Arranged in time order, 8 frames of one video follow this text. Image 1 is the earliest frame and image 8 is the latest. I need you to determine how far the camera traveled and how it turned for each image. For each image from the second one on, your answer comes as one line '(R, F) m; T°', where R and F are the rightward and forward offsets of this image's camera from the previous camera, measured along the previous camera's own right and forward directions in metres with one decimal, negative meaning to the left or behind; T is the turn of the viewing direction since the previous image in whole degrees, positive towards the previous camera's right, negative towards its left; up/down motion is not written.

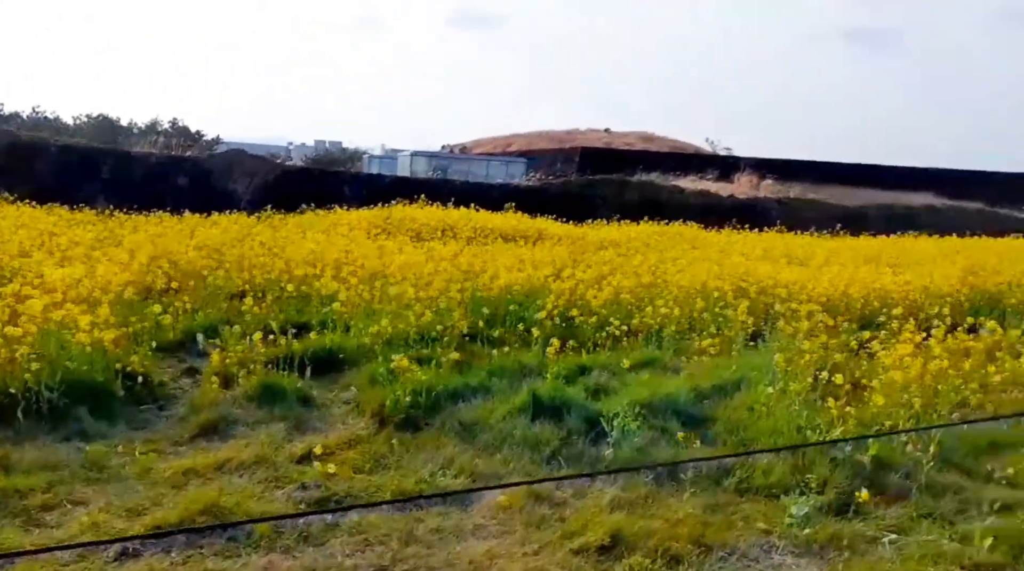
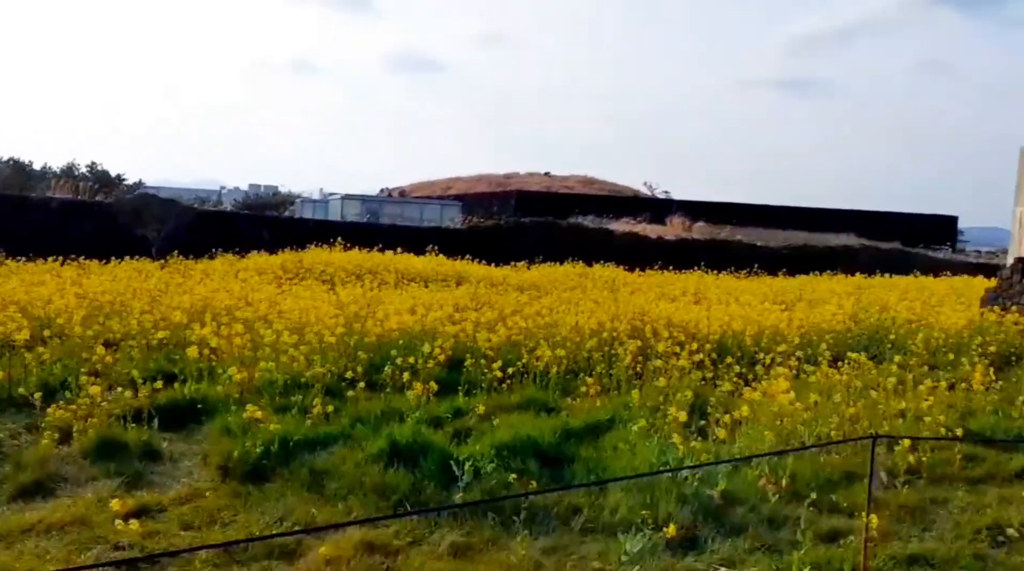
(+0.4, 0.0) m; +3°
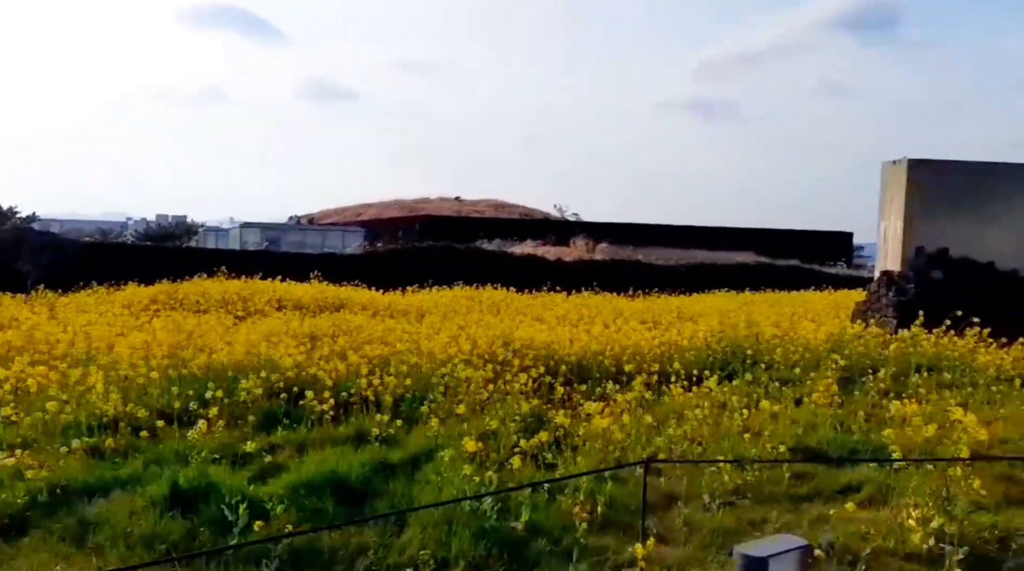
(+0.5, +0.2) m; +4°
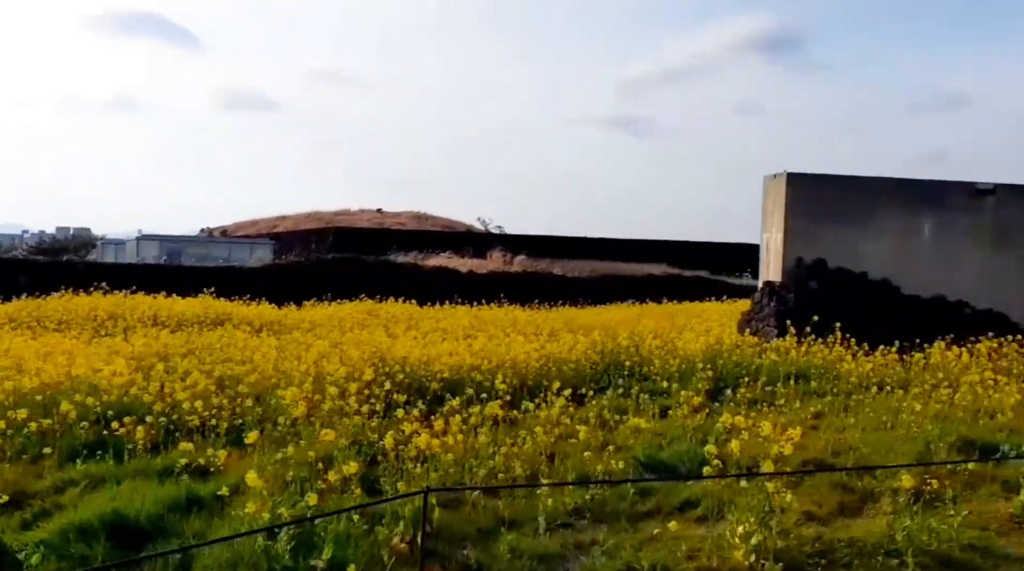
(+0.4, 0.0) m; +4°
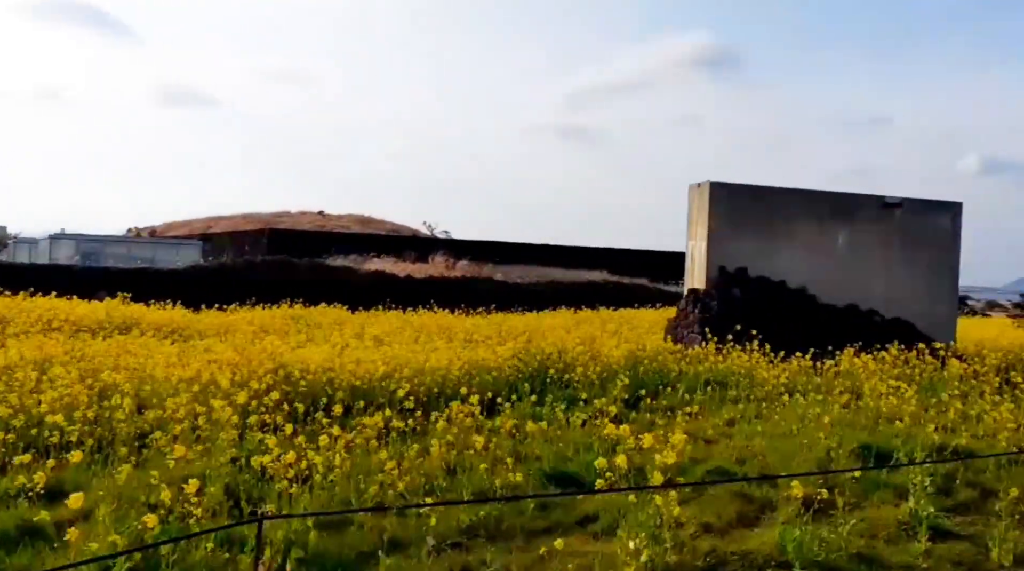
(+0.2, +0.1) m; +3°
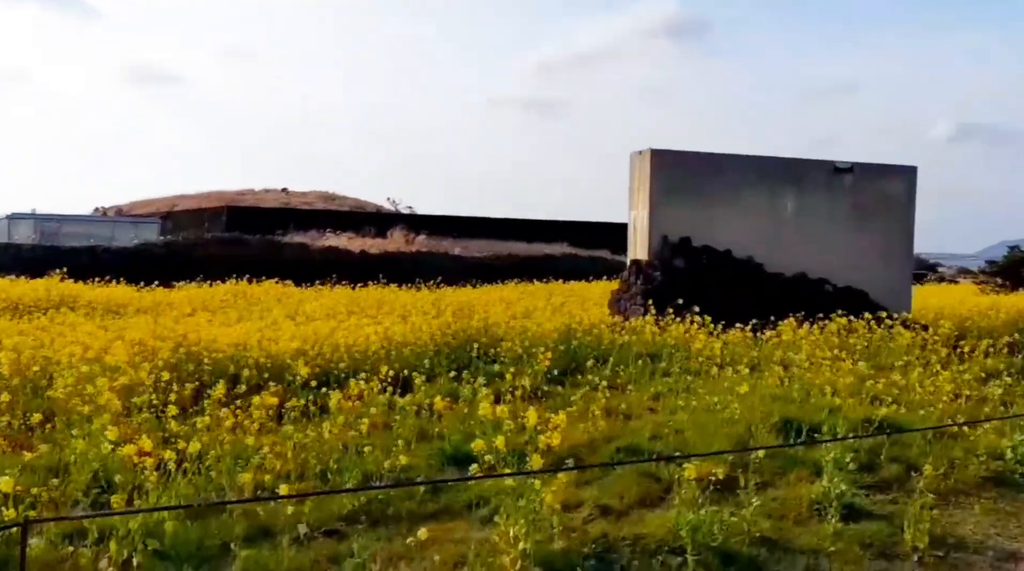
(+0.4, +0.4) m; +1°
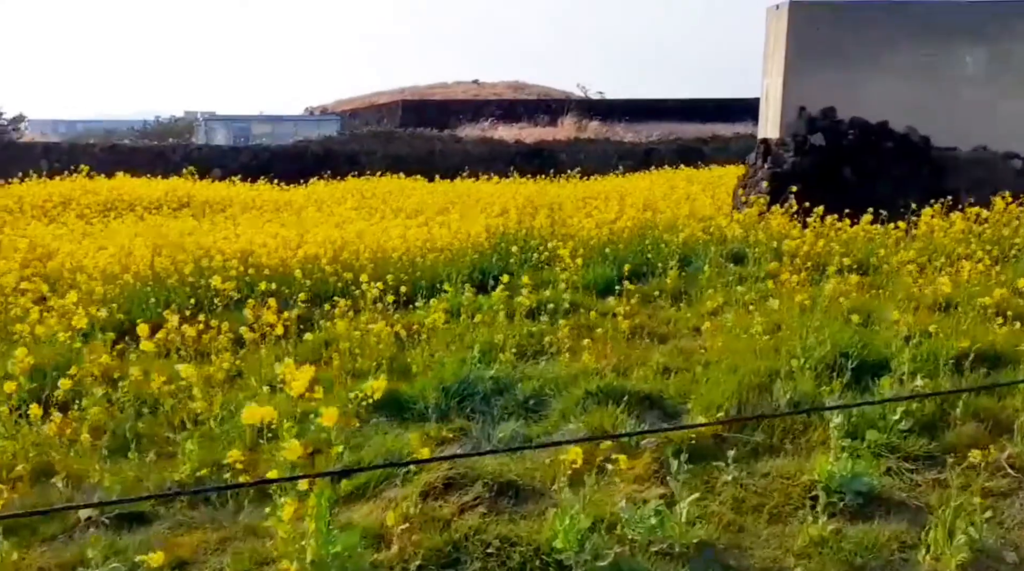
(+1.2, +1.5) m; -13°
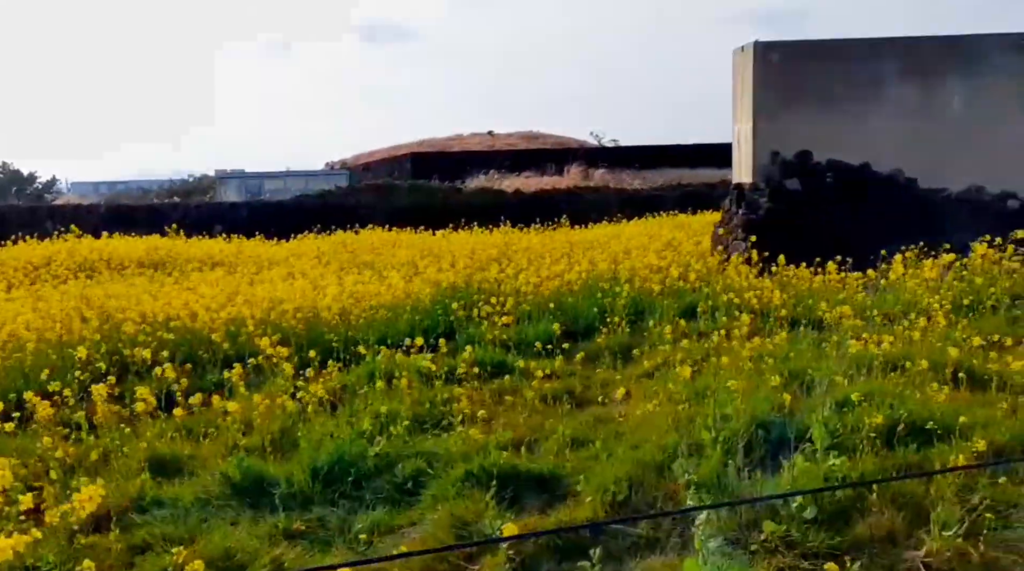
(+0.6, +0.5) m; -2°
